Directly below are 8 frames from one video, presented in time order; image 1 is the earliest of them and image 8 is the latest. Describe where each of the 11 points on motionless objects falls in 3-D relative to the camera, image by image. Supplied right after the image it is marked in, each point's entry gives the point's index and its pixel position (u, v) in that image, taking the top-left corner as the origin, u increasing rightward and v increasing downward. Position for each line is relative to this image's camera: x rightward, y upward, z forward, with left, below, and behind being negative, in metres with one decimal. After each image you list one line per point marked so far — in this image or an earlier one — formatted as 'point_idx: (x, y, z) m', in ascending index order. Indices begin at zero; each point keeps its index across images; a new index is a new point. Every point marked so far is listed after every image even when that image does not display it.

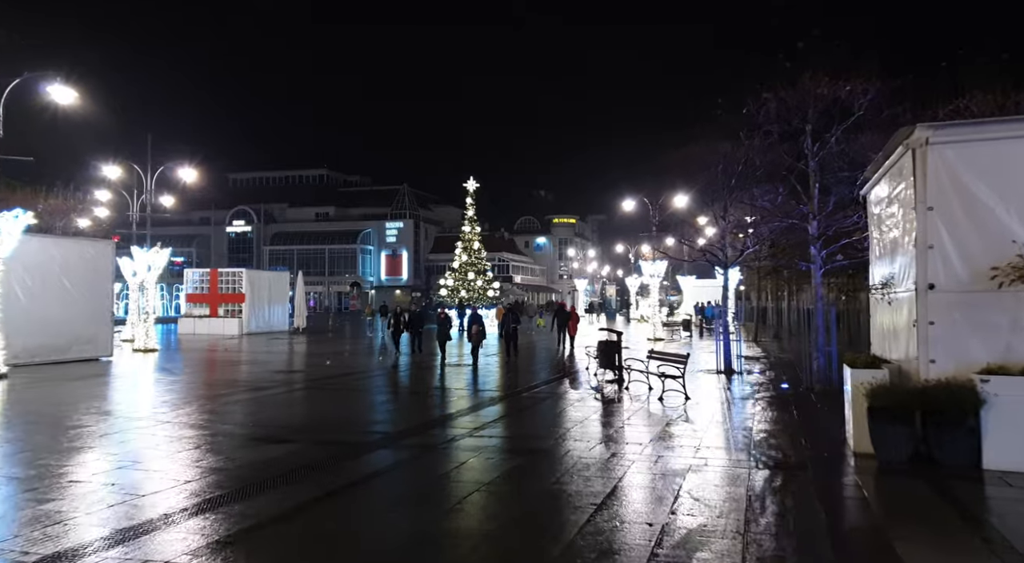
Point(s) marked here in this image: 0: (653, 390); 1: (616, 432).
0: (+3.0, -2.3, +17.4) m
1: (+1.5, -2.2, +12.2) m
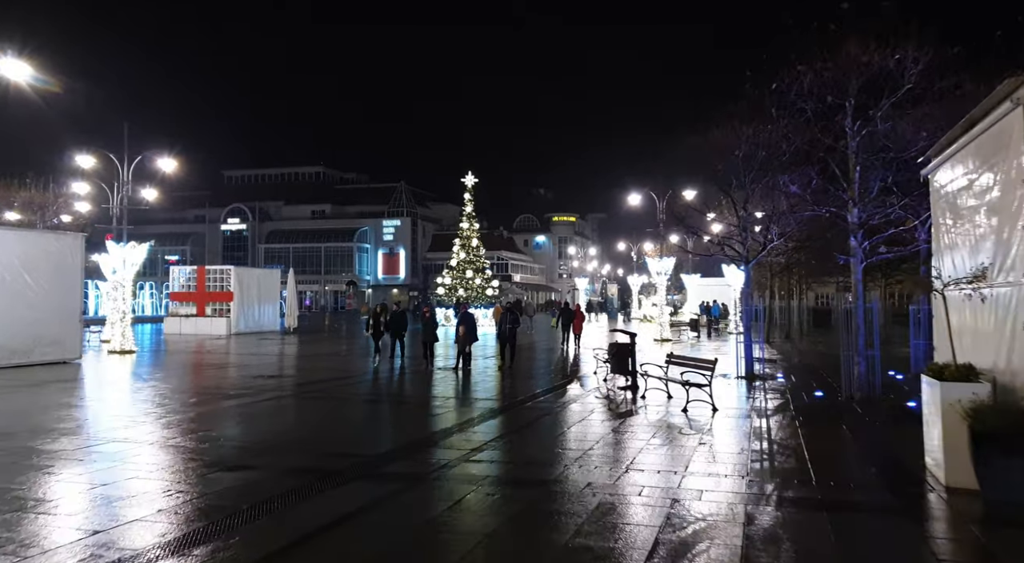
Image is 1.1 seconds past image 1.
0: (+3.0, -2.2, +15.5) m
1: (+1.5, -2.1, +10.3) m
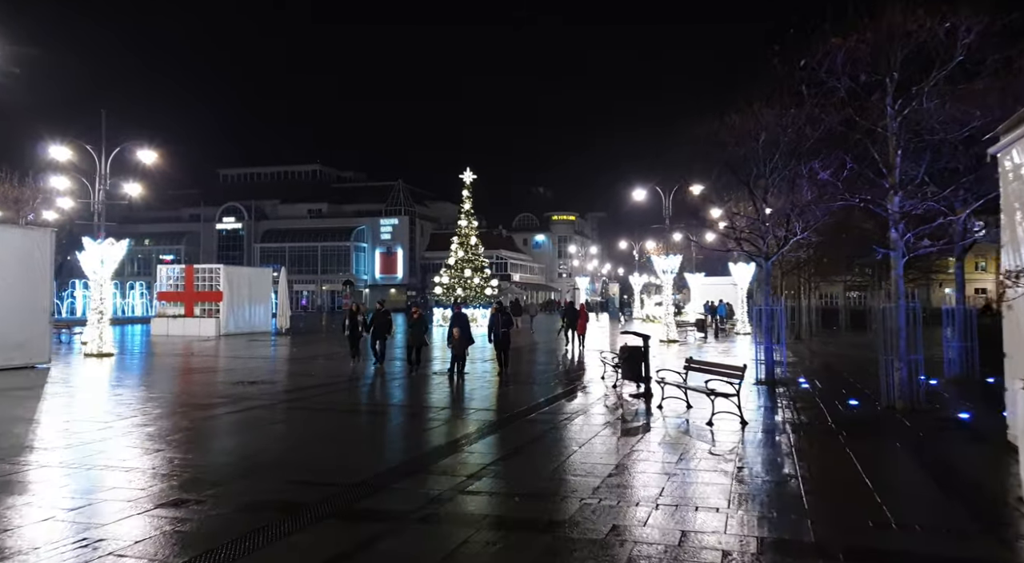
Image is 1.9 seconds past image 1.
0: (+3.0, -2.2, +13.9) m
1: (+1.6, -2.1, +8.8) m
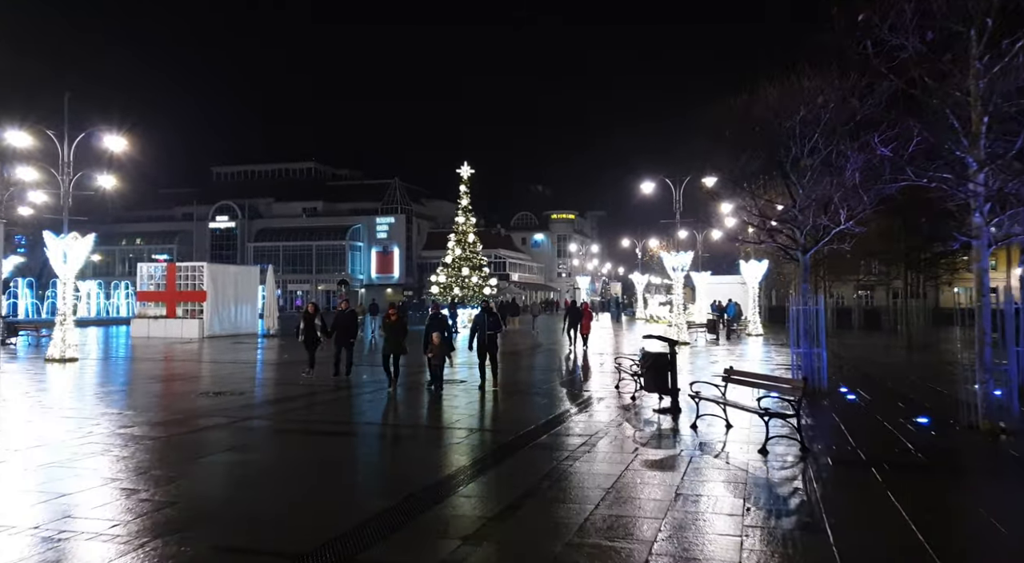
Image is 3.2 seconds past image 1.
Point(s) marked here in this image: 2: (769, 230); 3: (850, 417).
0: (+3.1, -2.1, +11.6) m
1: (+1.7, -2.0, +6.4) m
2: (+5.5, +1.1, +18.0) m
3: (+5.3, -2.1, +13.2) m
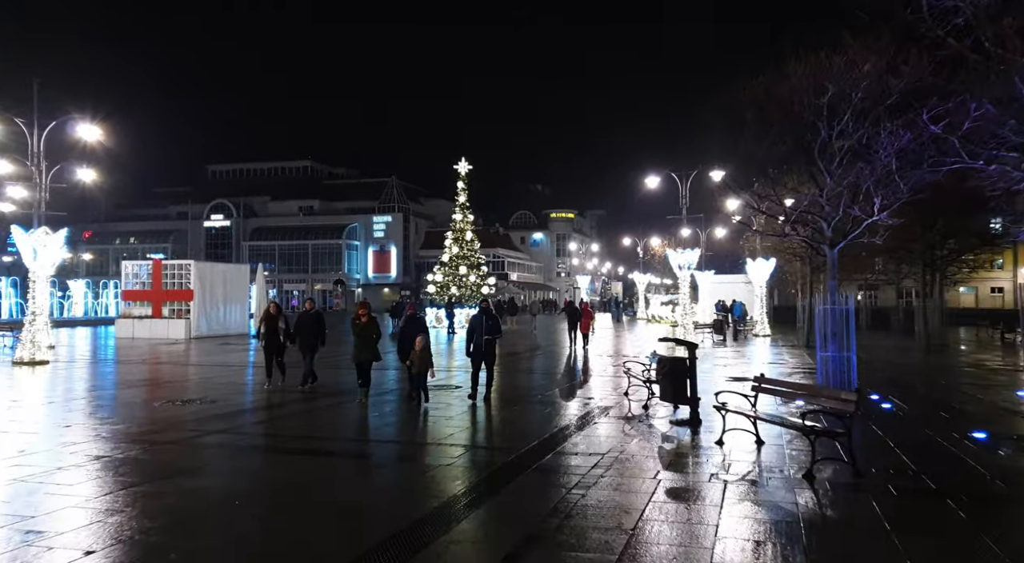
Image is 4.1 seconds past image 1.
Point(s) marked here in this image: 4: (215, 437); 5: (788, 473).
0: (+3.1, -2.0, +10.1) m
1: (+1.7, -2.0, +4.9) m
2: (+5.5, +1.2, +16.5) m
3: (+5.3, -2.1, +11.7) m
4: (-4.0, -2.2, +11.4) m
5: (+2.9, -2.0, +8.8) m
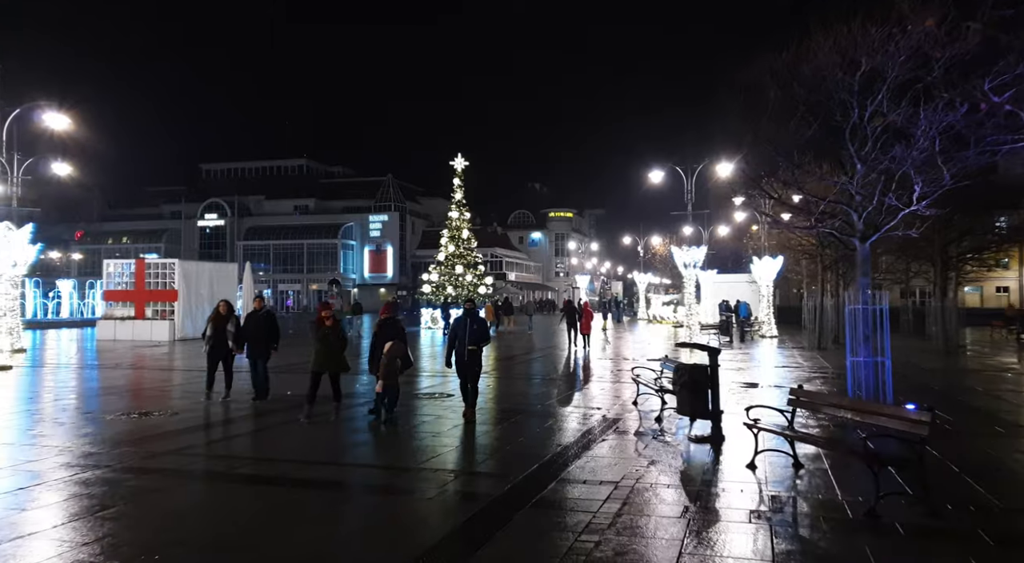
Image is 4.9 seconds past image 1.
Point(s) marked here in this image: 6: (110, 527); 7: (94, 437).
0: (+3.1, -2.0, +8.6) m
1: (+1.7, -1.9, +3.4) m
2: (+5.4, +1.2, +15.0) m
3: (+5.2, -2.0, +10.1) m
4: (-4.0, -2.1, +9.8) m
5: (+2.8, -2.0, +7.2) m
6: (-3.6, -2.1, +7.2) m
7: (-5.8, -2.2, +11.4) m
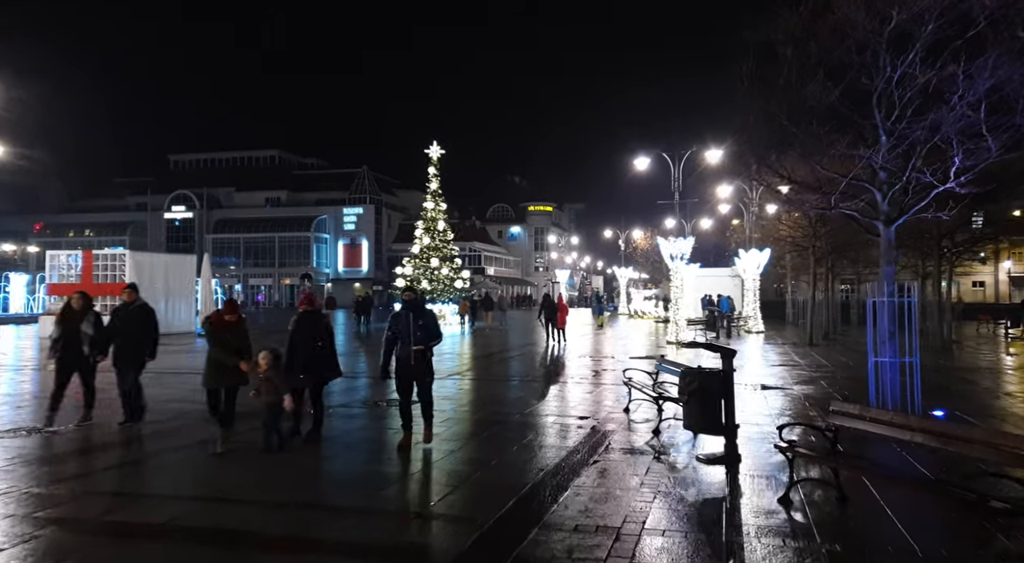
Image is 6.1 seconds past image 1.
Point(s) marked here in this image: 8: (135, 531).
0: (+2.8, -1.9, +6.6) m
1: (+1.6, -1.8, +1.4) m
2: (+5.0, +1.4, +13.1) m
3: (+4.9, -1.9, +8.3) m
4: (-4.3, -2.0, +7.7) m
5: (+2.6, -1.8, +5.3) m
6: (-3.9, -2.0, +5.1) m
7: (-6.1, -2.1, +9.2) m
8: (-2.9, -1.9, +6.3) m
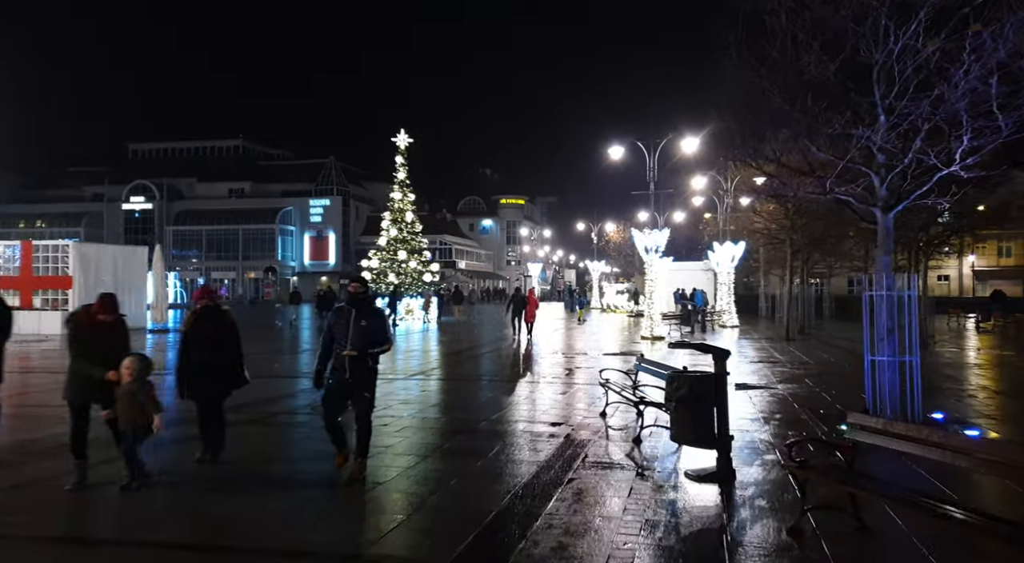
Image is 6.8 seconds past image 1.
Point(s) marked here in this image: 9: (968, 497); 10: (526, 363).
0: (+2.6, -1.8, +5.5) m
1: (+1.5, -1.8, +0.3) m
2: (+4.5, +1.5, +12.0) m
3: (+4.6, -1.8, +7.2) m
4: (-4.6, -1.9, +6.3) m
5: (+2.4, -1.8, +4.2) m
6: (-4.1, -1.9, +3.7) m
7: (-6.4, -2.0, +7.8) m
8: (-3.2, -1.9, +5.0) m
9: (+4.0, -1.8, +6.9) m
10: (+0.4, -2.0, +19.5) m
